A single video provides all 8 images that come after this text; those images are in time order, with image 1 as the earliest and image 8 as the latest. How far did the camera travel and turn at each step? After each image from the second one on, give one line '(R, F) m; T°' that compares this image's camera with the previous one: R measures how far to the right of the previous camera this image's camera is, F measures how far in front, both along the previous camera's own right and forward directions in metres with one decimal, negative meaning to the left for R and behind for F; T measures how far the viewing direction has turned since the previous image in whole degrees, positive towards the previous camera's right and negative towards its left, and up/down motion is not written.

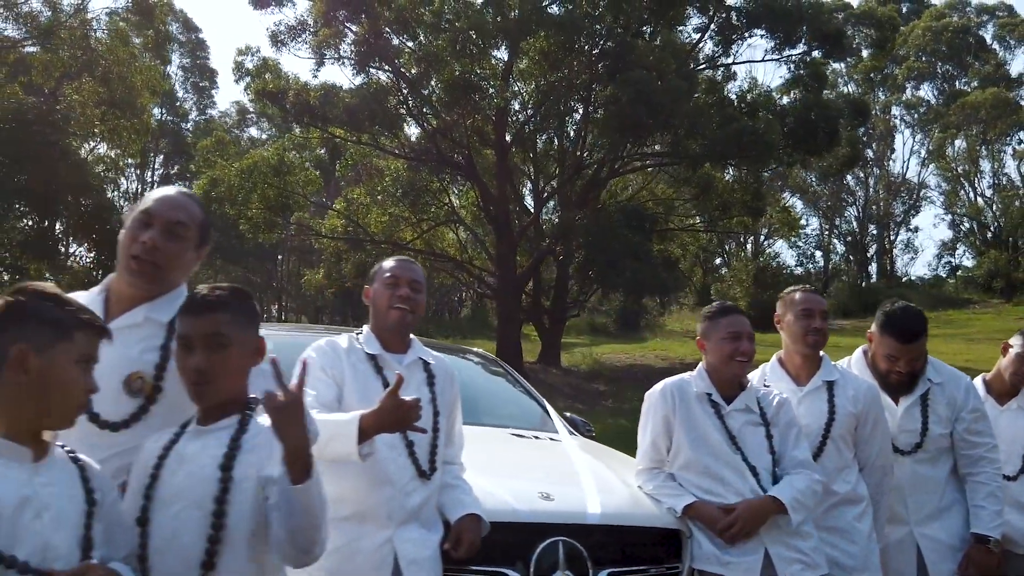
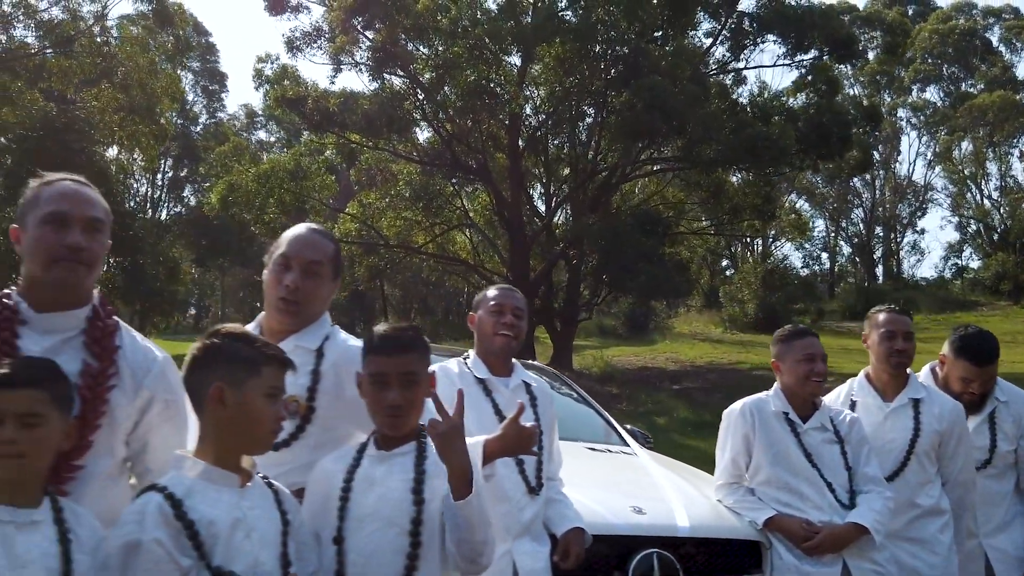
(-0.3, -0.2) m; 0°
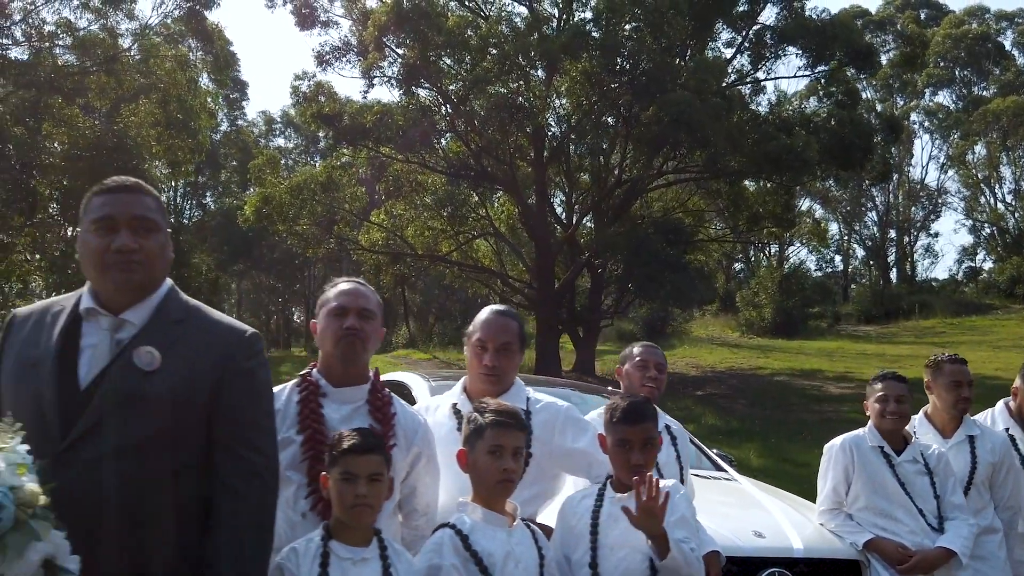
(-0.5, -0.5) m; 0°
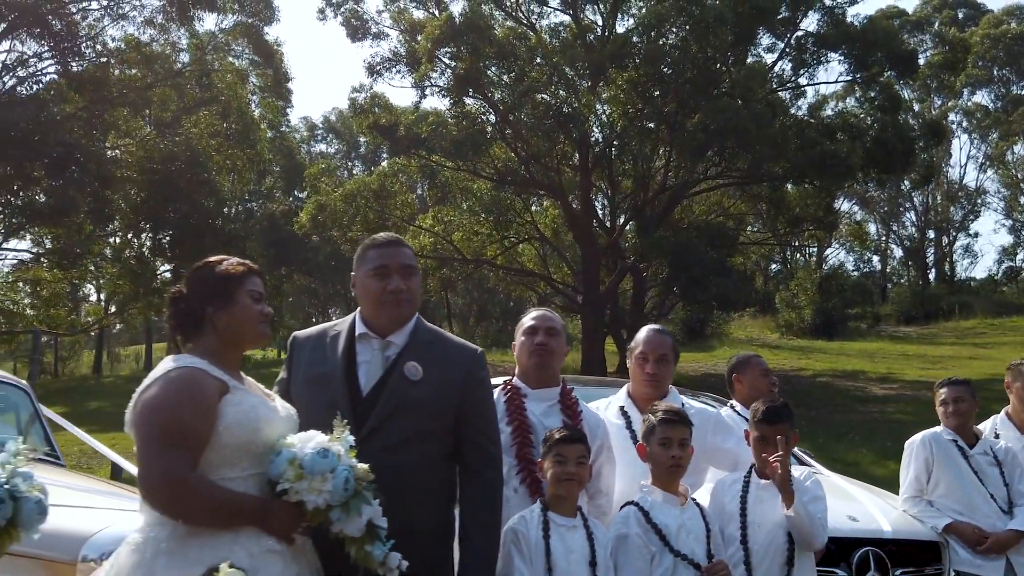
(-0.4, -0.7) m; -2°
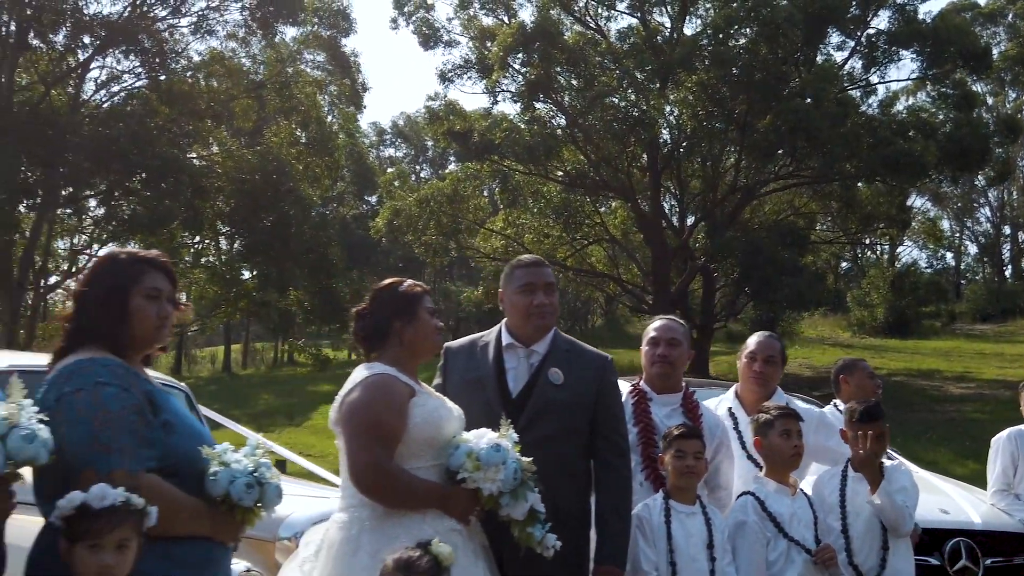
(-0.2, -0.4) m; -3°
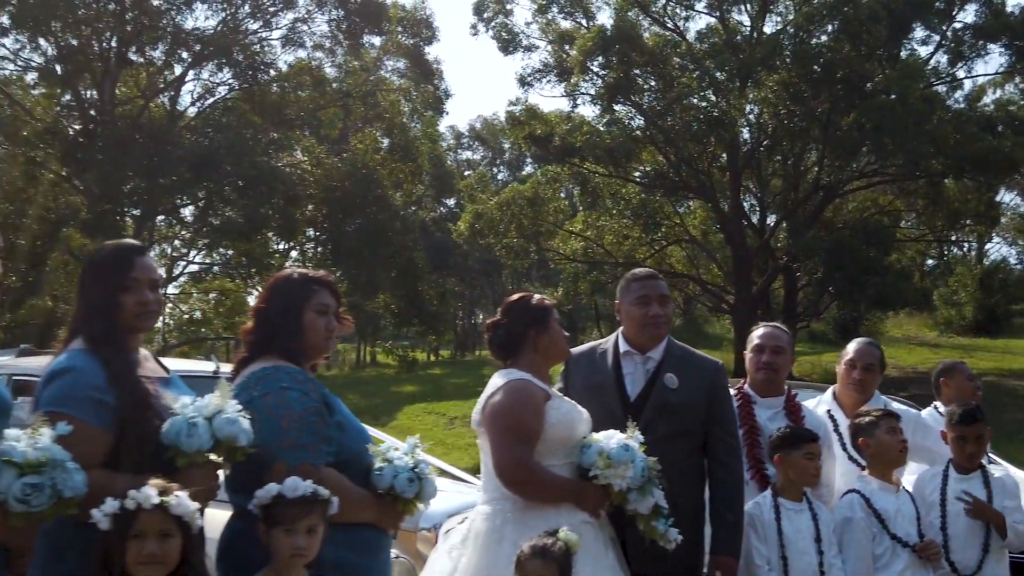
(-0.2, -0.3) m; -4°
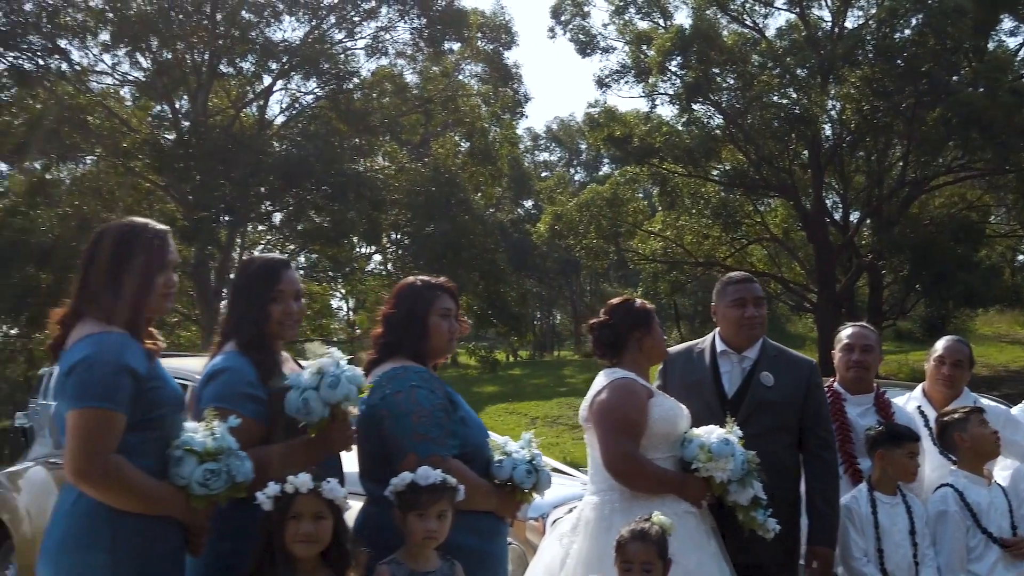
(-0.1, -0.2) m; -4°
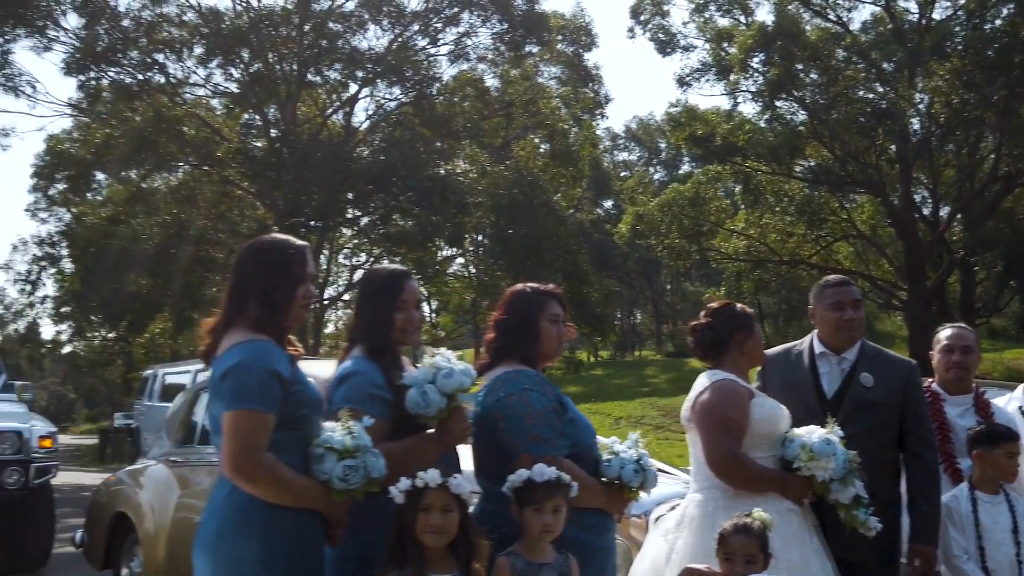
(-0.1, -0.2) m; -4°
